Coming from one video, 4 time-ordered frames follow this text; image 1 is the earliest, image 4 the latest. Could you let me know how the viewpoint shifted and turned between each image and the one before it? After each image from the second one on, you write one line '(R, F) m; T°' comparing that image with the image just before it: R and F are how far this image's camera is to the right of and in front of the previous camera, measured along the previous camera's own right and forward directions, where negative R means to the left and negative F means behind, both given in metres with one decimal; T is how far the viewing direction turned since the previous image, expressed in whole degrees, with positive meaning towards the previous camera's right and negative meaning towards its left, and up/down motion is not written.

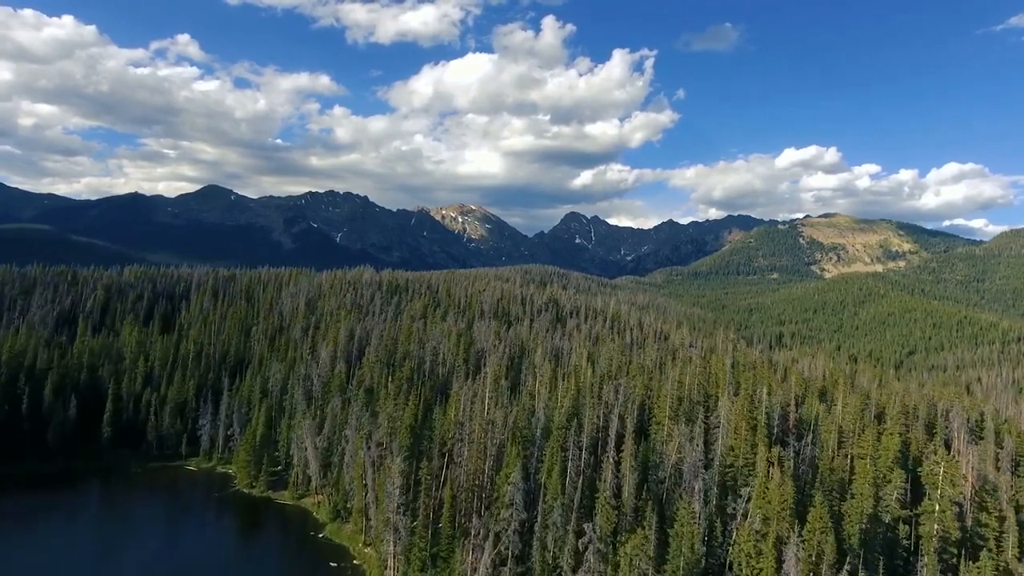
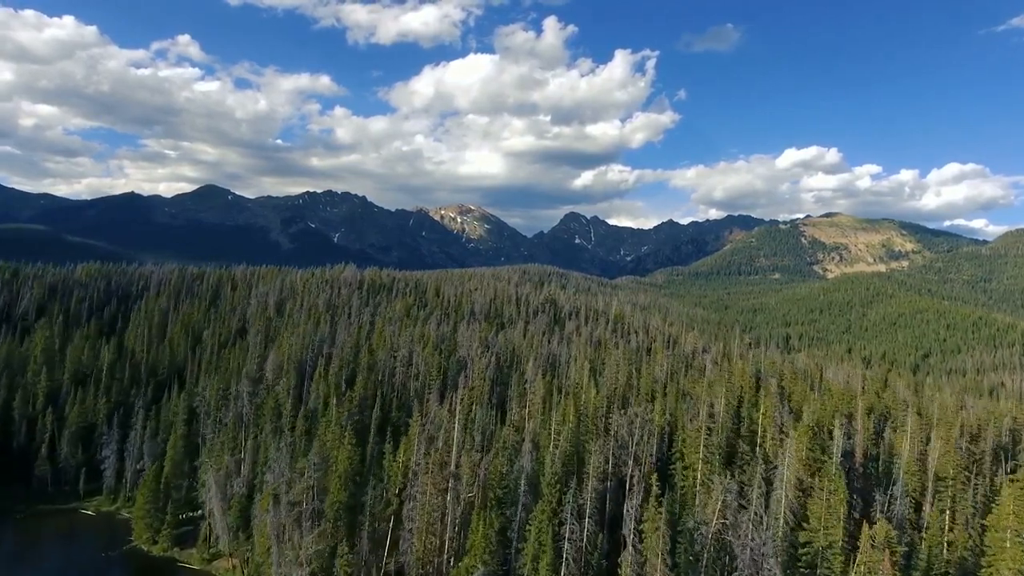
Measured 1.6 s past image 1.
(+2.9, +28.1) m; 0°
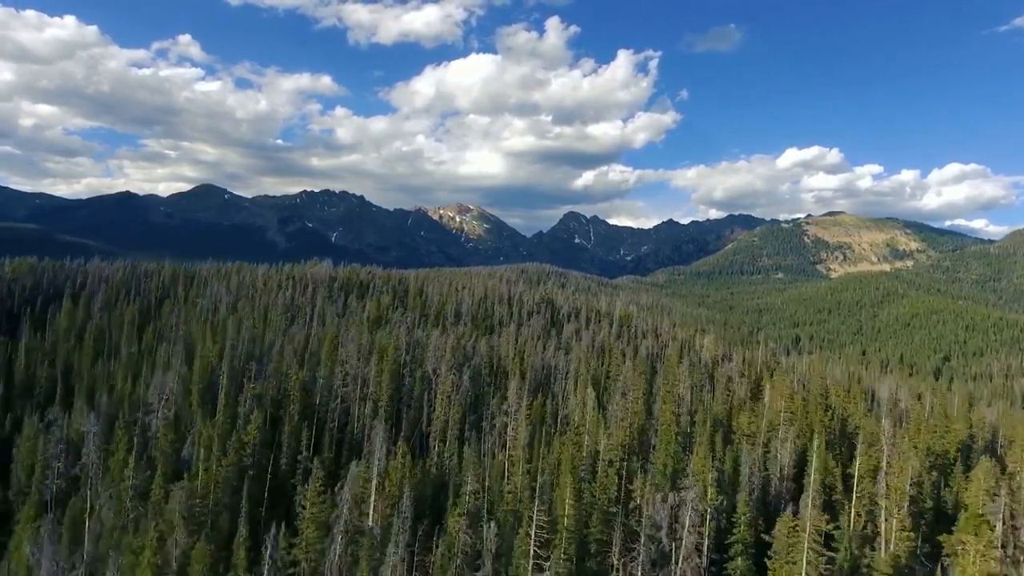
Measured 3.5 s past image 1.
(+3.4, +34.5) m; 0°
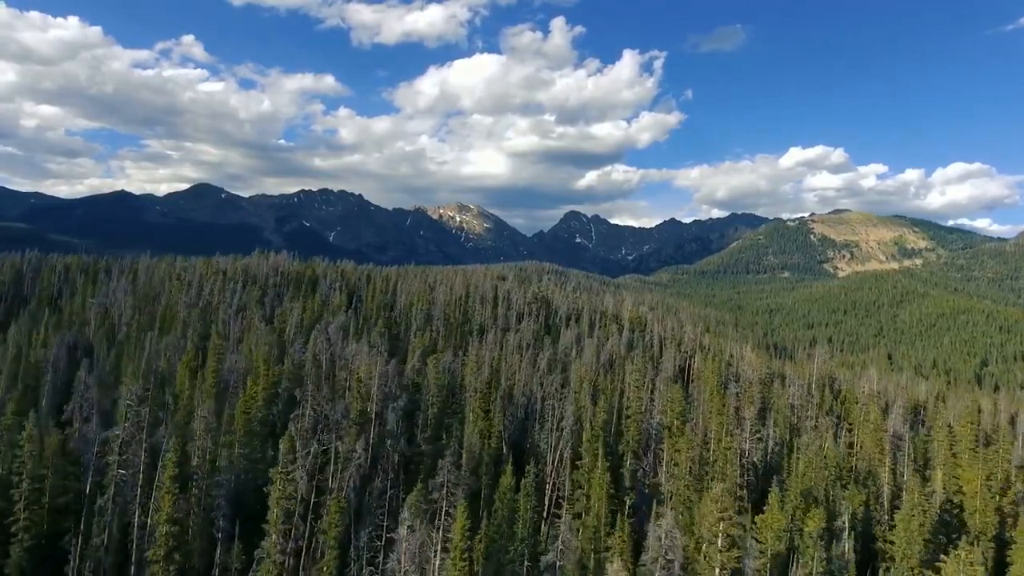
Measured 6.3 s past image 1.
(+5.5, +52.0) m; 0°
